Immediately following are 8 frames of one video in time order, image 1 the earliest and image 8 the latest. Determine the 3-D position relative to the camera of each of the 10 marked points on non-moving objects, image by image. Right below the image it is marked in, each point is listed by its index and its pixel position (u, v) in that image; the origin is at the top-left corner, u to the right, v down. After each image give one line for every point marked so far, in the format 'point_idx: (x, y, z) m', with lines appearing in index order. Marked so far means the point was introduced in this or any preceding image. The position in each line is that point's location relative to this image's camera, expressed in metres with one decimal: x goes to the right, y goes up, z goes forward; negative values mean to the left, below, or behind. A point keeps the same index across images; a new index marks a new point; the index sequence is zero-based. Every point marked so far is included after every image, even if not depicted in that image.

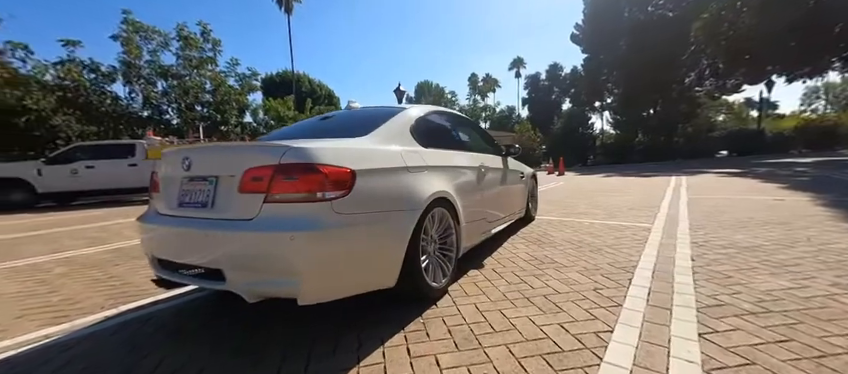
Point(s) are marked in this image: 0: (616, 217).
0: (+2.9, -0.5, +5.4) m
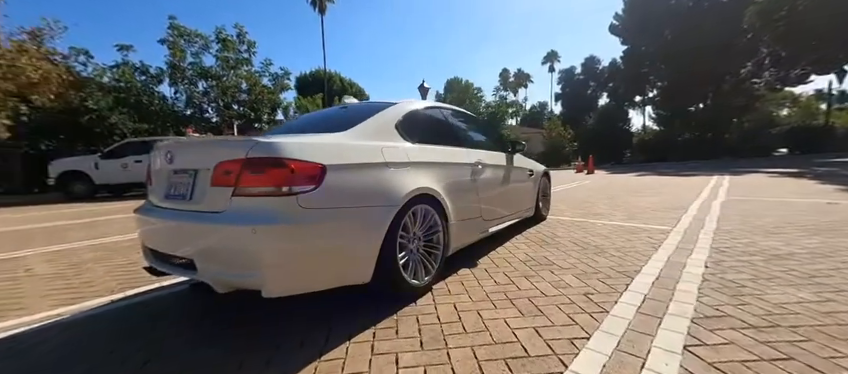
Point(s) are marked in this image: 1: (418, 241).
0: (+3.1, -0.5, +5.1) m
1: (0.0, -0.4, +2.6) m
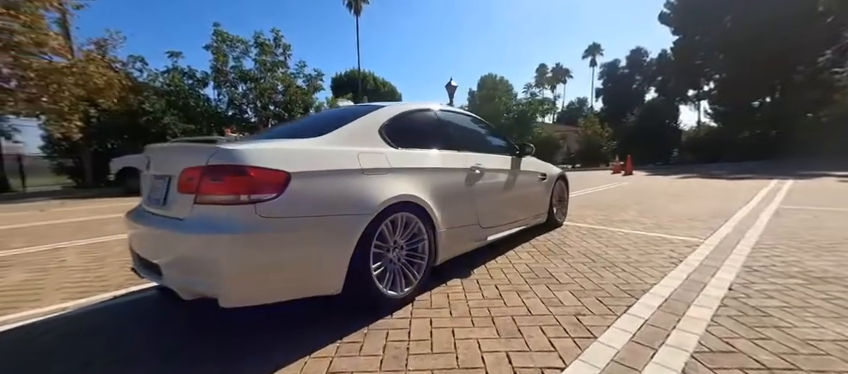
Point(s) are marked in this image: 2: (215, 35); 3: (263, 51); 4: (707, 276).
0: (+3.2, -0.6, +4.6) m
1: (-0.2, -0.5, +2.6) m
2: (-10.0, +7.2, +16.2) m
3: (-8.3, +6.8, +17.2) m
4: (+2.4, -0.8, +3.0) m
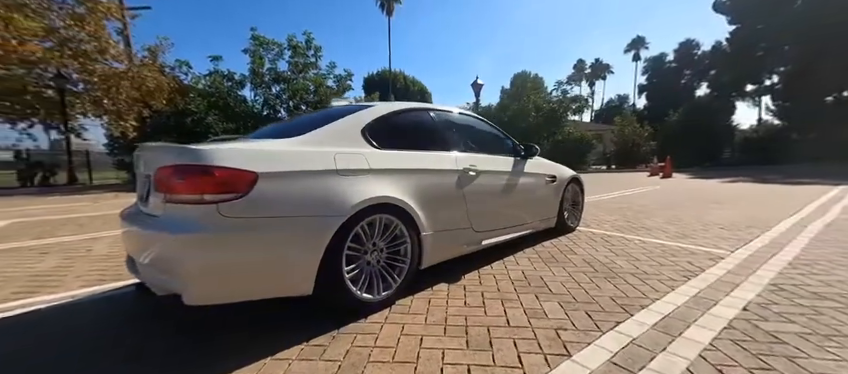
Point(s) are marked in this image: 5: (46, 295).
0: (+3.2, -0.7, +4.2) m
1: (-0.3, -0.5, +2.5) m
2: (-8.6, +7.4, +17.0) m
3: (-6.8, +7.0, +17.9) m
4: (+2.3, -0.8, +2.7) m
5: (-3.2, -0.9, +2.9) m
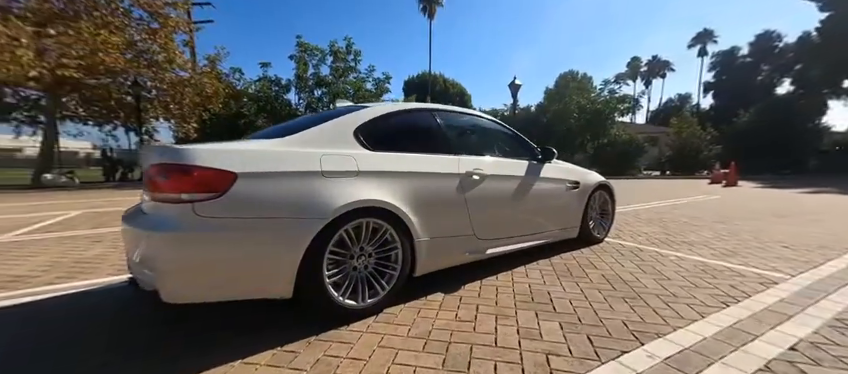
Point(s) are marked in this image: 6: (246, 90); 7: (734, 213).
0: (+3.3, -0.8, +3.7) m
1: (-0.4, -0.5, +2.4) m
2: (-6.6, +7.4, +17.9) m
3: (-4.7, +7.0, +18.5) m
4: (+2.2, -0.9, +2.2) m
5: (-3.2, -0.9, +3.2) m
6: (-9.3, +5.1, +18.1) m
7: (+6.0, -0.5, +6.5) m
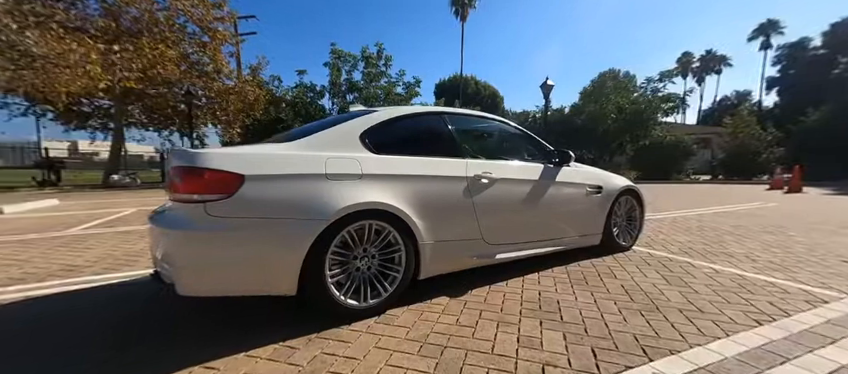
0: (+3.4, -0.8, +3.3) m
1: (-0.4, -0.5, +2.5) m
2: (-4.9, +7.3, +18.6) m
3: (-2.9, +6.9, +19.0) m
4: (+2.2, -0.9, +2.0) m
5: (-3.1, -0.9, +3.5) m
6: (-7.6, +5.0, +19.0) m
7: (+6.4, -0.6, +5.9) m
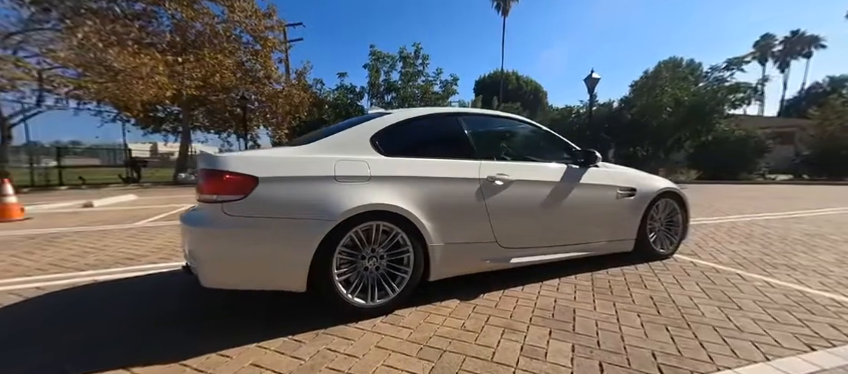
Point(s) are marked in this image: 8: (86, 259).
0: (+3.5, -0.9, +2.9) m
1: (-0.3, -0.5, +2.5) m
2: (-2.6, +7.4, +19.0) m
3: (-0.7, +7.0, +19.2) m
4: (+2.2, -1.0, +1.7) m
5: (-2.9, -0.9, +3.9) m
6: (-5.3, +5.1, +19.8) m
7: (+6.9, -0.6, +5.0) m
8: (-4.1, -0.9, +4.2) m
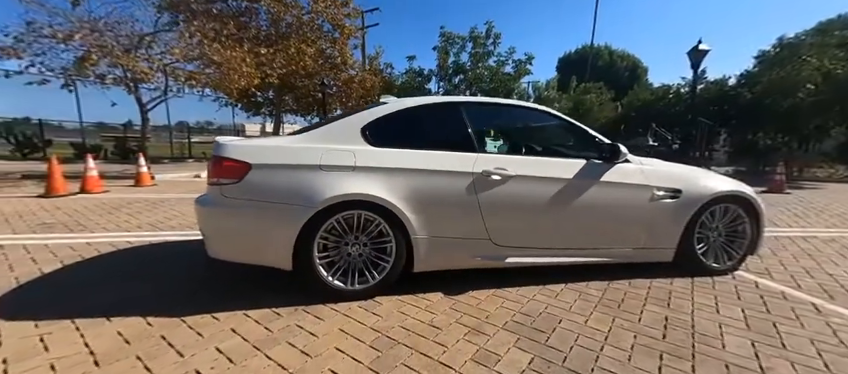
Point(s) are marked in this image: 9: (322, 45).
0: (+3.4, -1.0, +2.0) m
1: (-0.5, -0.5, +2.6) m
2: (+1.6, +8.3, +18.7) m
3: (+3.5, +7.8, +18.4) m
4: (+1.7, -1.1, +1.2) m
5: (-2.6, -0.6, +4.6) m
6: (-0.9, +6.2, +20.2) m
7: (+7.1, -0.8, +3.3) m
8: (-3.7, -0.5, +5.1) m
9: (-4.7, +6.9, +16.5) m
